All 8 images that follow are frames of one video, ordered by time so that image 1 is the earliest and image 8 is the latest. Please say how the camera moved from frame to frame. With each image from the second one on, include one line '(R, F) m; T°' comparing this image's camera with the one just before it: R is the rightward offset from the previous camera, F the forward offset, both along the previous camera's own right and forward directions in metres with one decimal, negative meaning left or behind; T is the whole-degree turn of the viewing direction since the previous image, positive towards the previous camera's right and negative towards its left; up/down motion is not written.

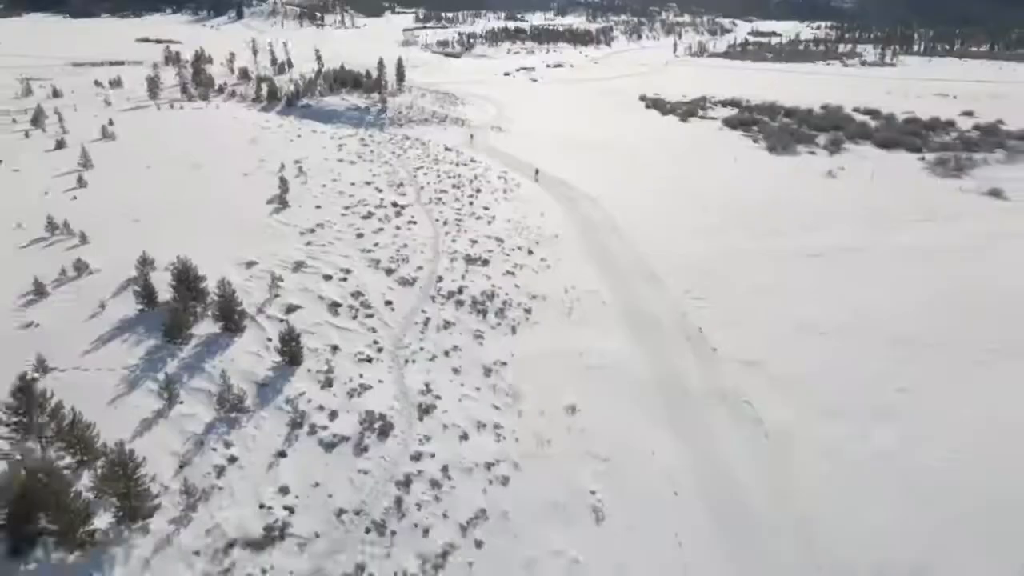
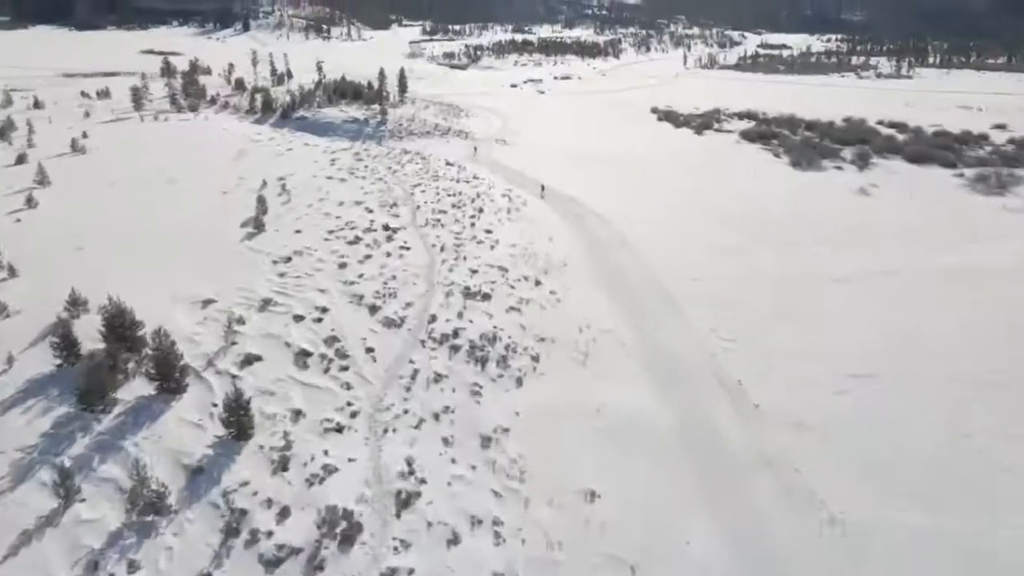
(0.0, +2.0) m; 0°
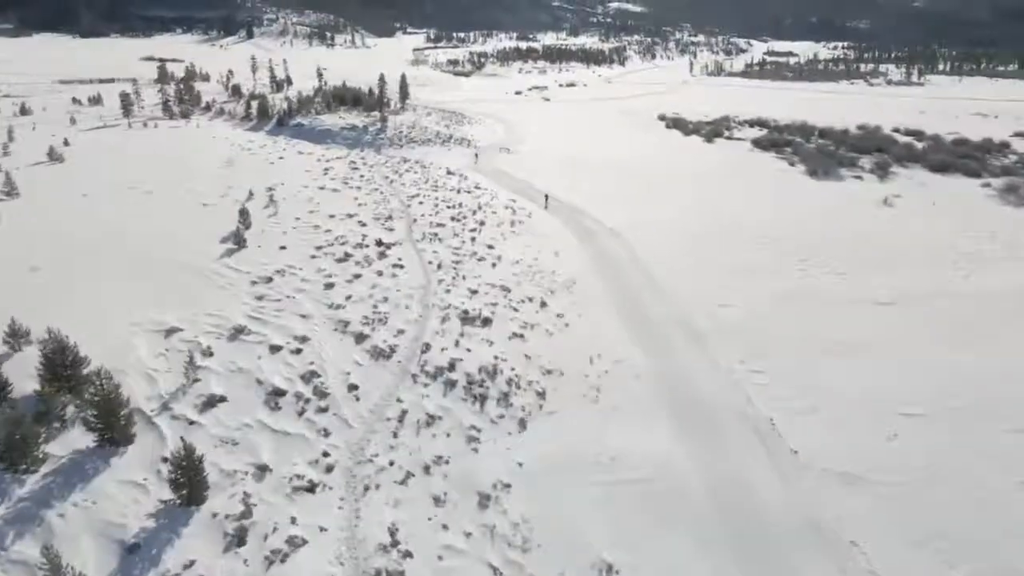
(0.0, +1.3) m; 0°
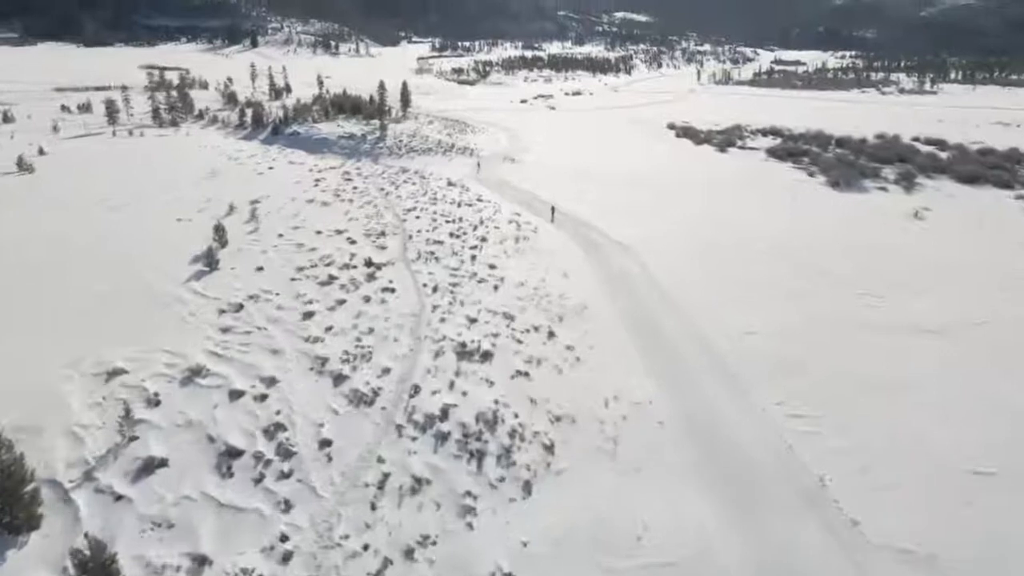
(0.0, +1.5) m; 0°
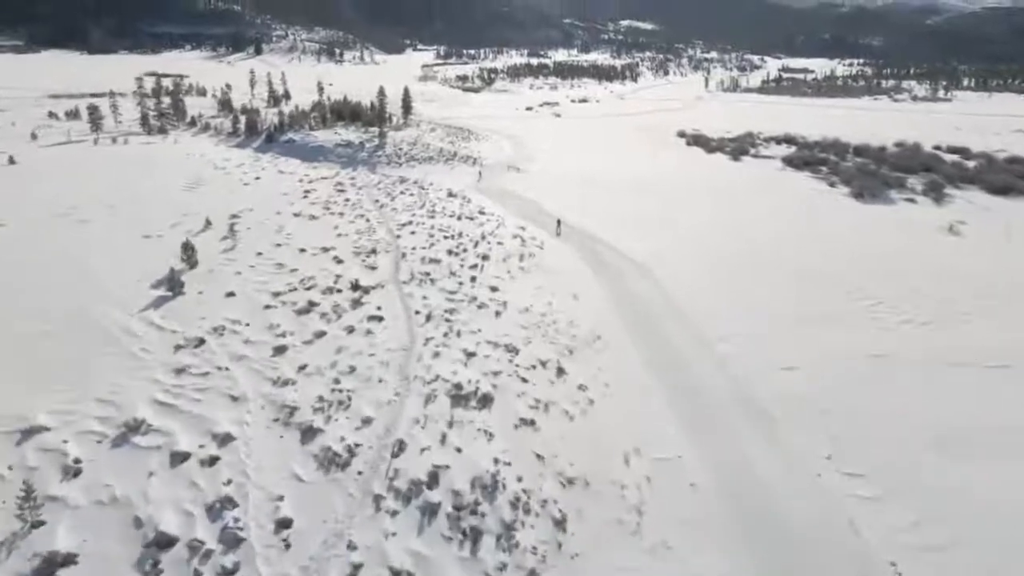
(0.0, +1.5) m; 0°
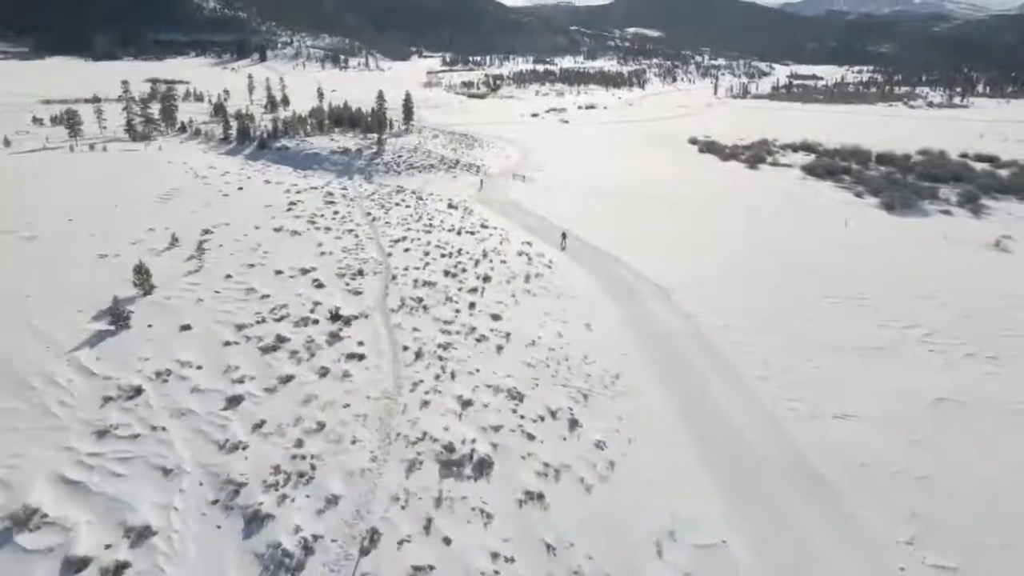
(0.0, +1.7) m; 0°
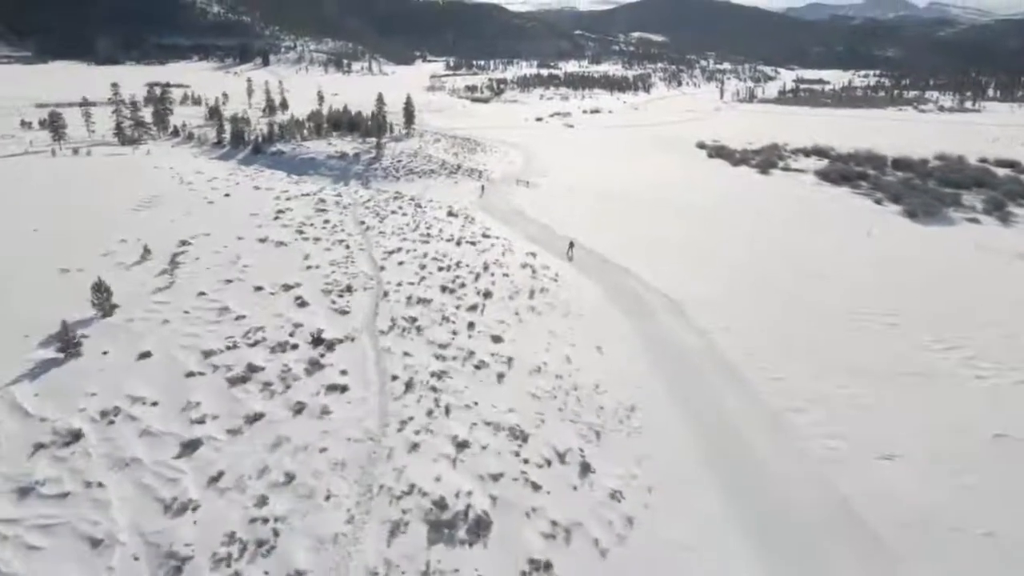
(0.0, +1.1) m; 0°
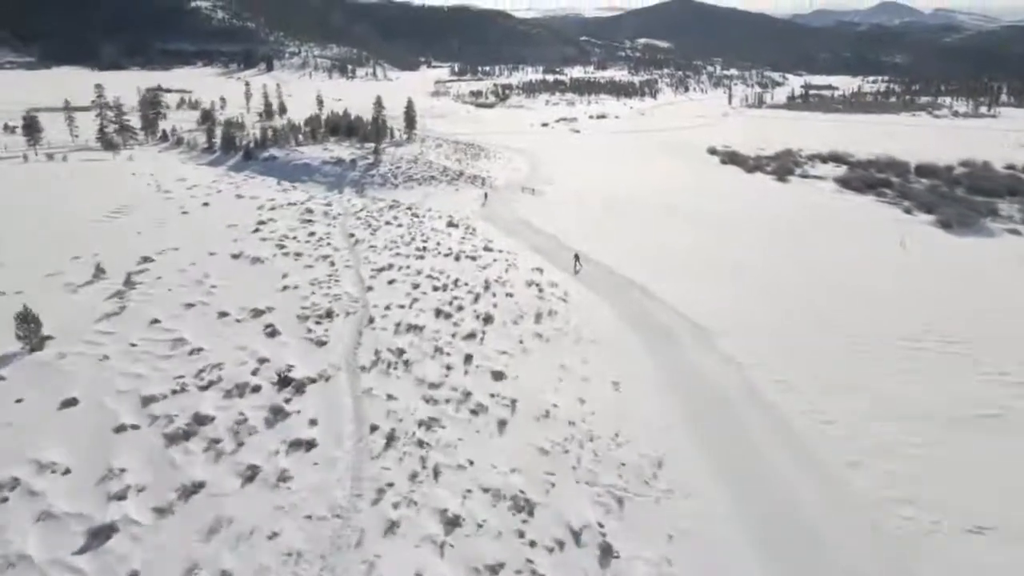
(0.0, +1.5) m; 0°
